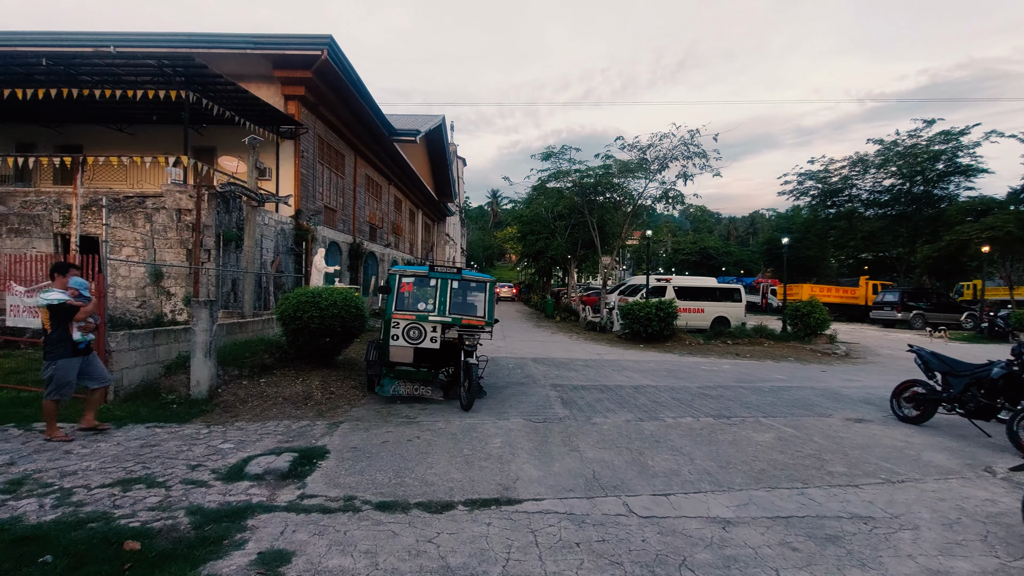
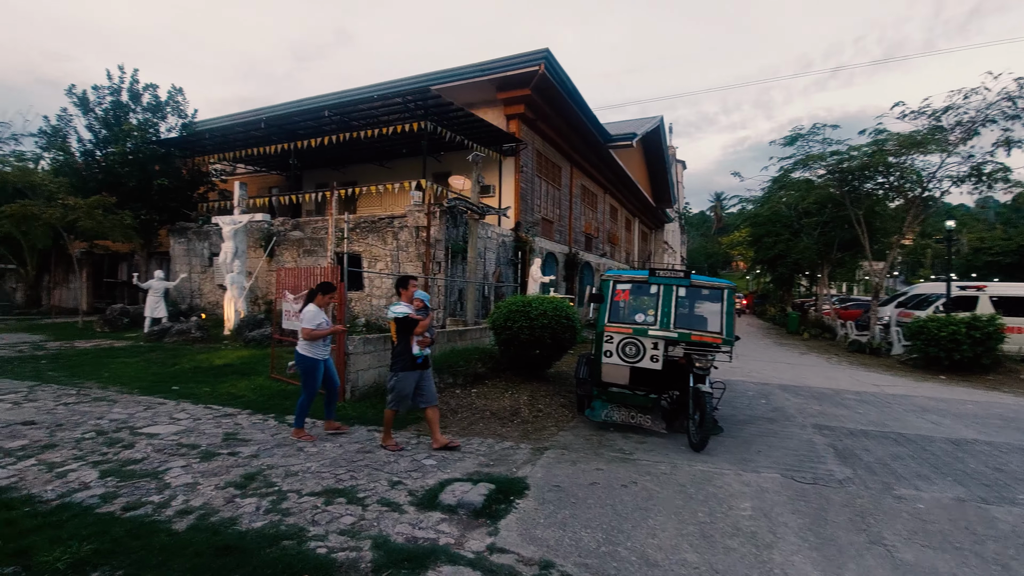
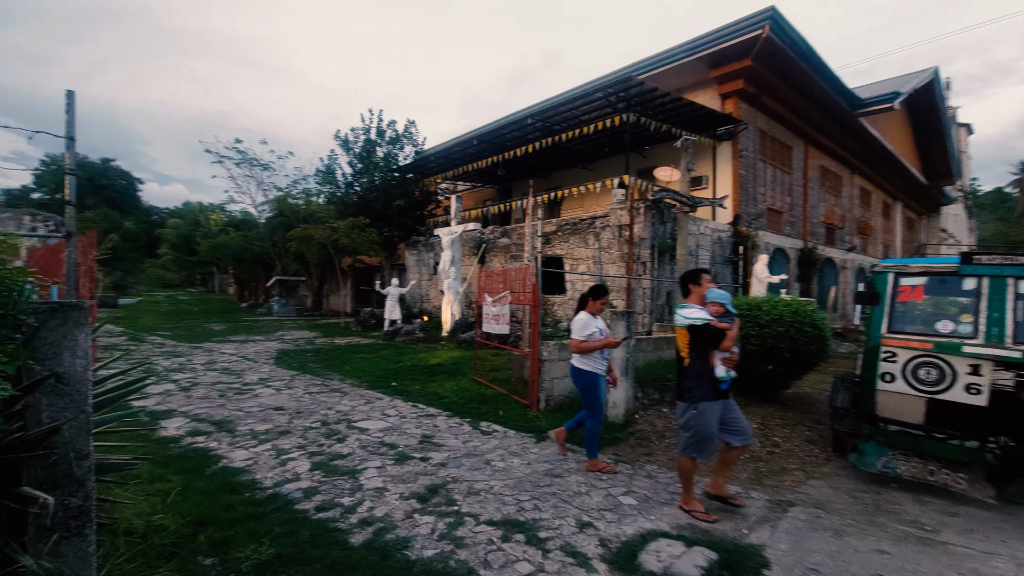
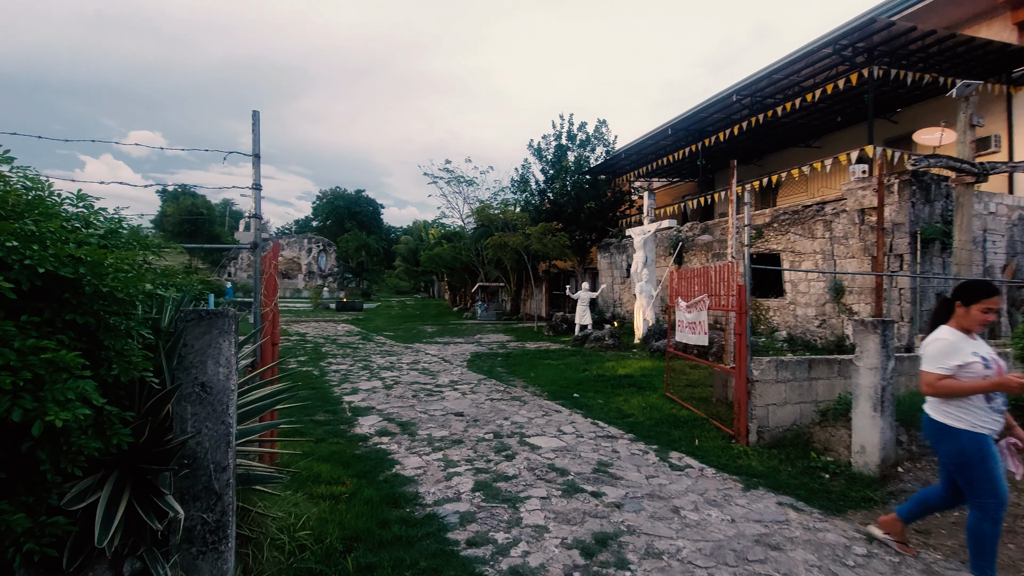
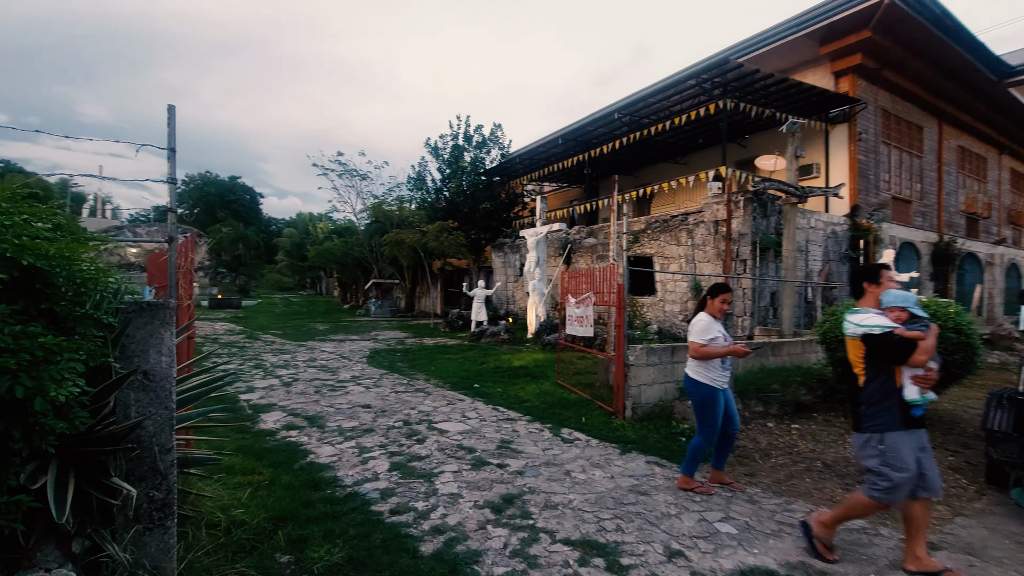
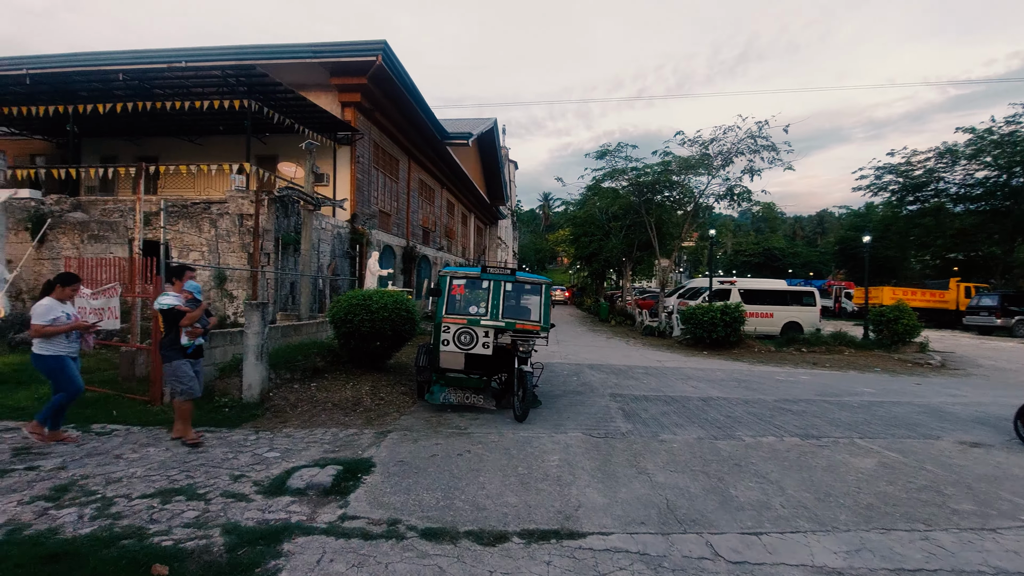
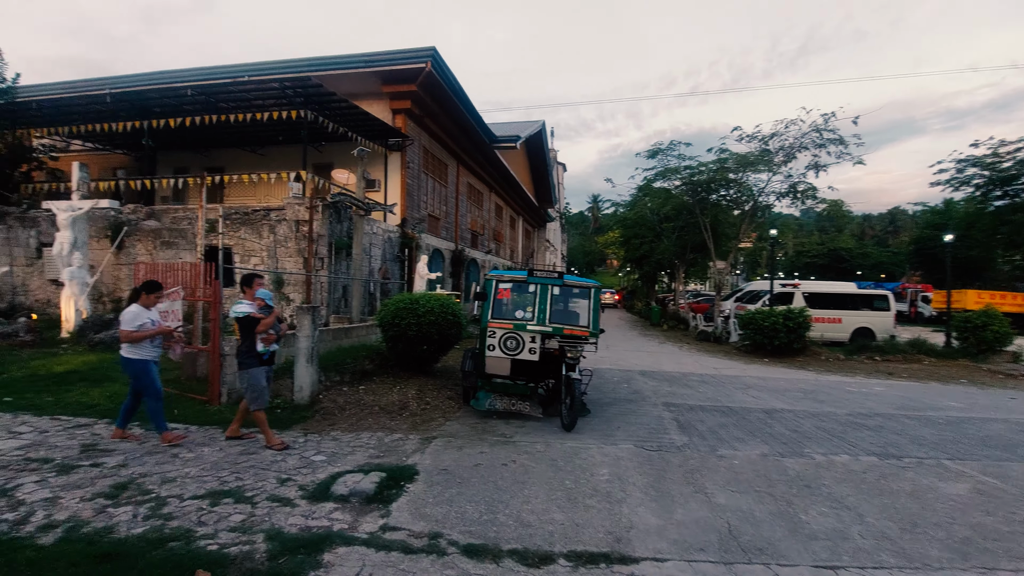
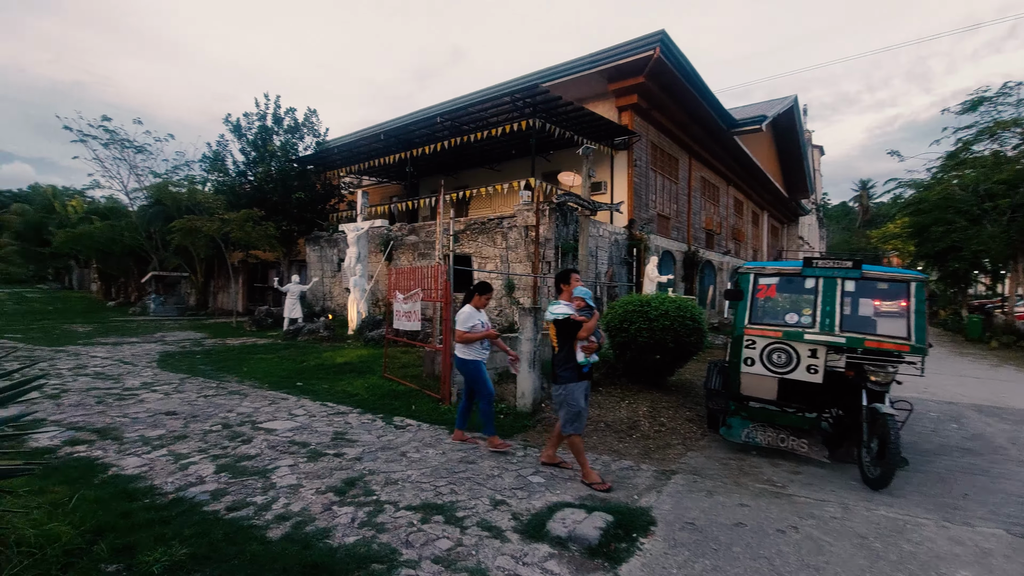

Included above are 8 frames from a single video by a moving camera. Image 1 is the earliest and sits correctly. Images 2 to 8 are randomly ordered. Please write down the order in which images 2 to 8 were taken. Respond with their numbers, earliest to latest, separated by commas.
6, 7, 2, 8, 3, 5, 4
